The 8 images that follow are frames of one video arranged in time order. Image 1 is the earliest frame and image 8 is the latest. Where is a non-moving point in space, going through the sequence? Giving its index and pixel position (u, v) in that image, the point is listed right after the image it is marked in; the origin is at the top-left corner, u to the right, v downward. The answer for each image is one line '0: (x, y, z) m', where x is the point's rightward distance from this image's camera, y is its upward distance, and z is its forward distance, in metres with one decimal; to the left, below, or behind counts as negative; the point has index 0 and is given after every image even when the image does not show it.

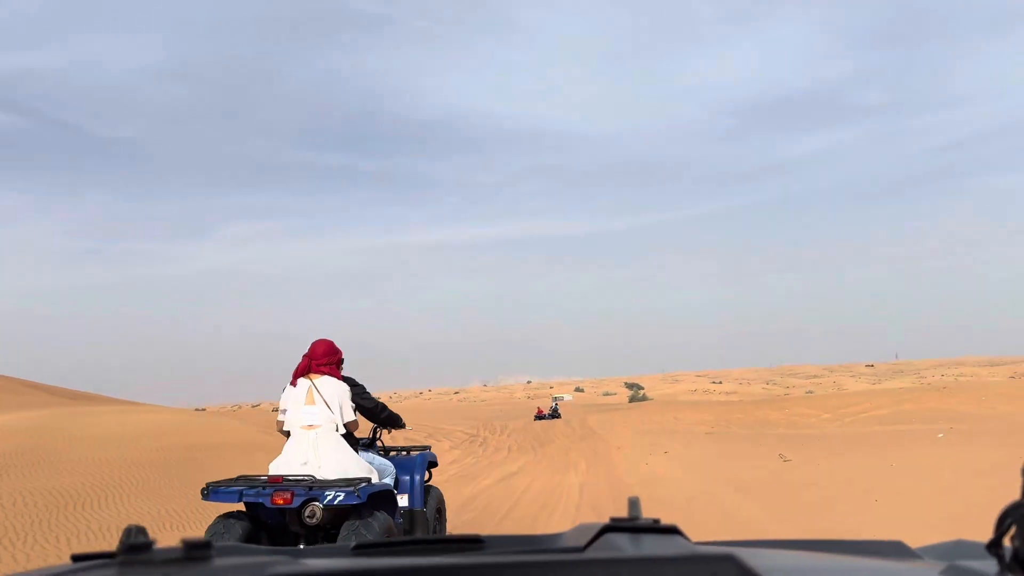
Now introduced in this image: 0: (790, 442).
0: (+6.4, -3.5, +19.9) m
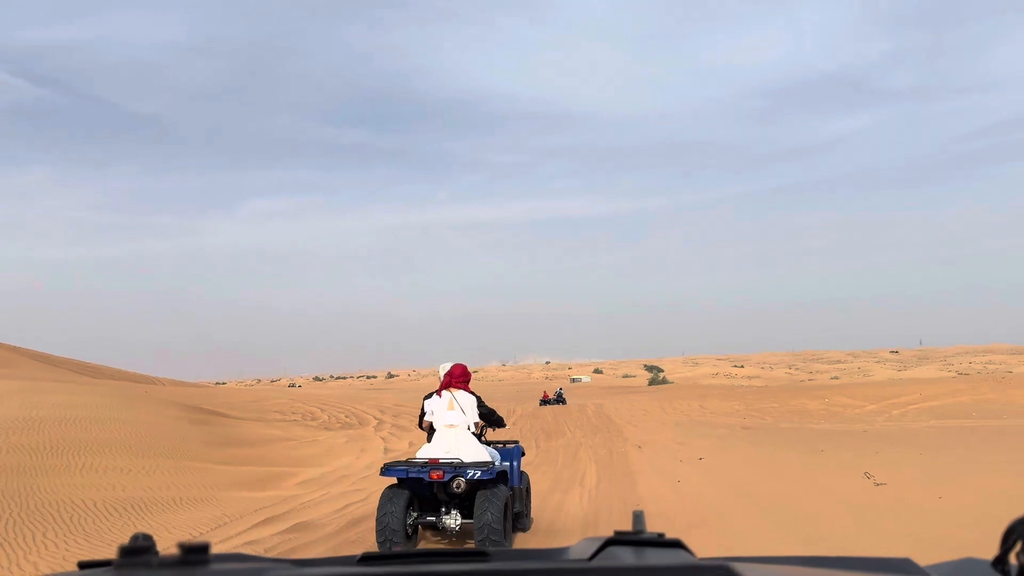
0: (+6.6, -3.1, +17.9) m
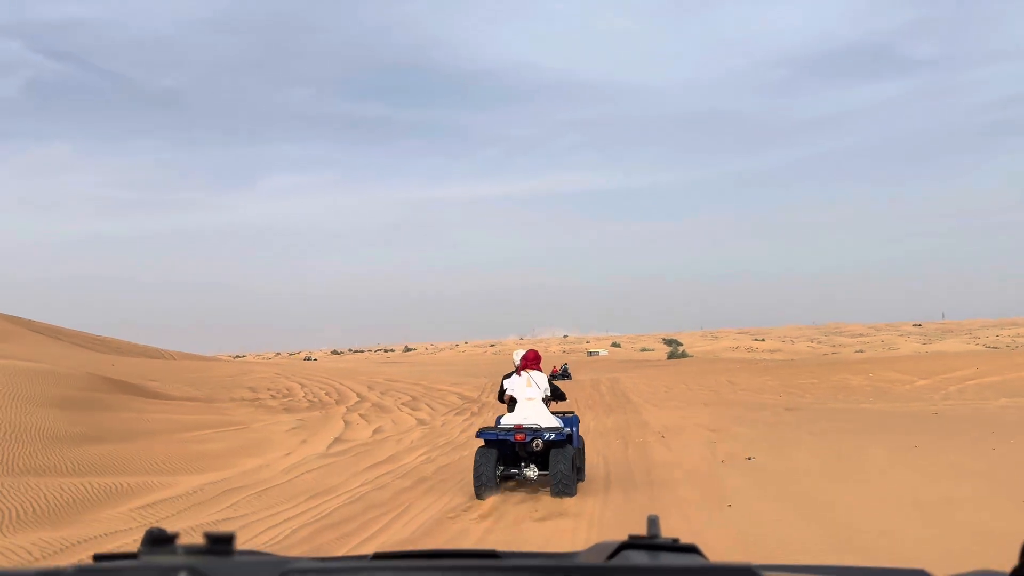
0: (+6.7, -2.3, +16.0) m
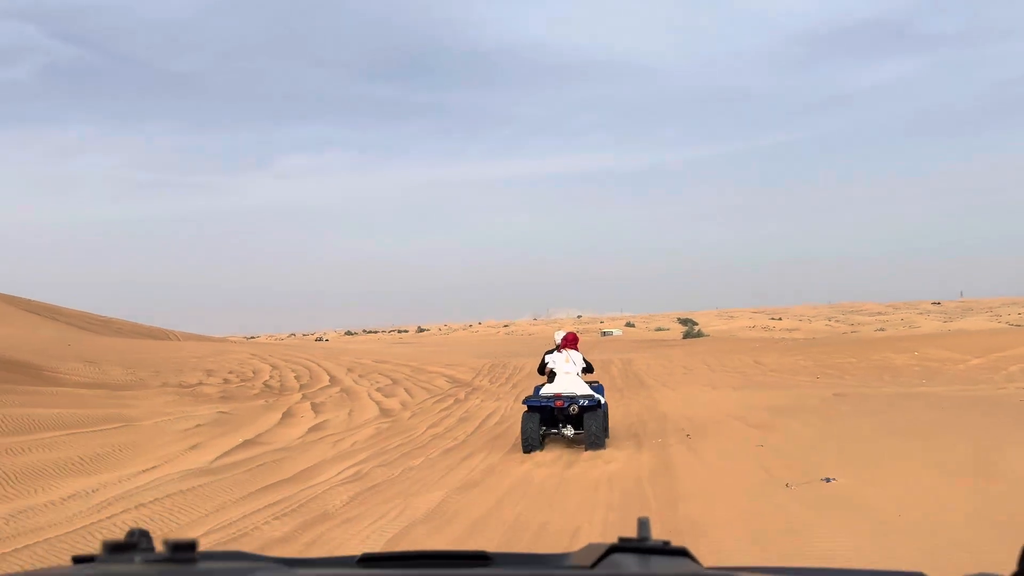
0: (+6.7, -1.8, +14.3) m
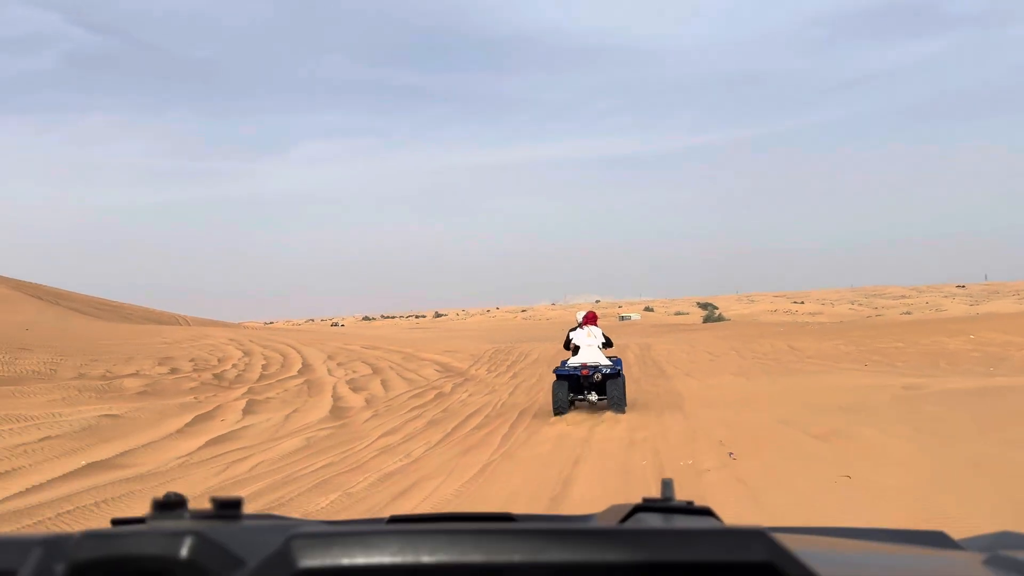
0: (+6.8, -1.5, +12.7) m
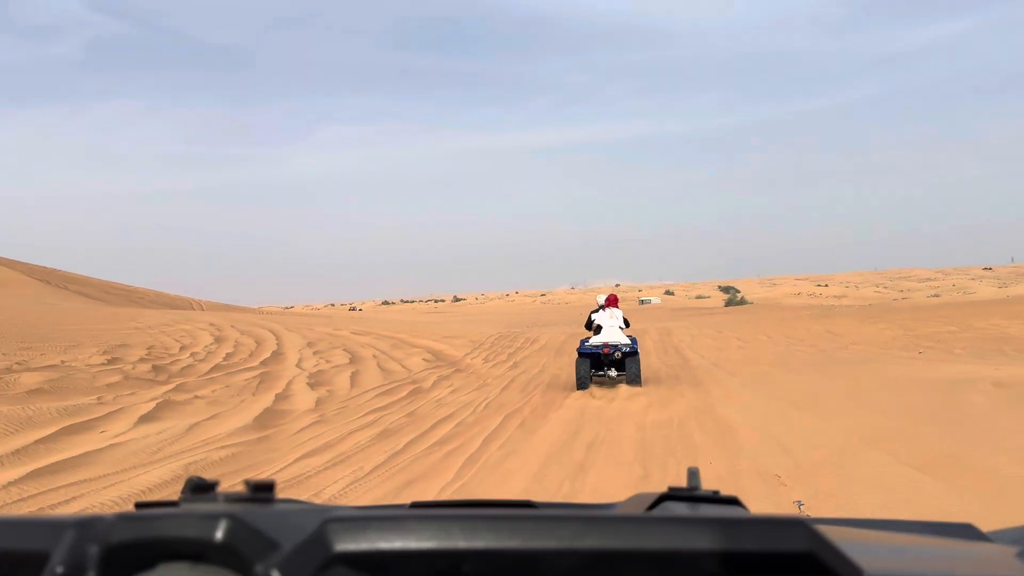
0: (+6.9, -1.2, +11.3) m
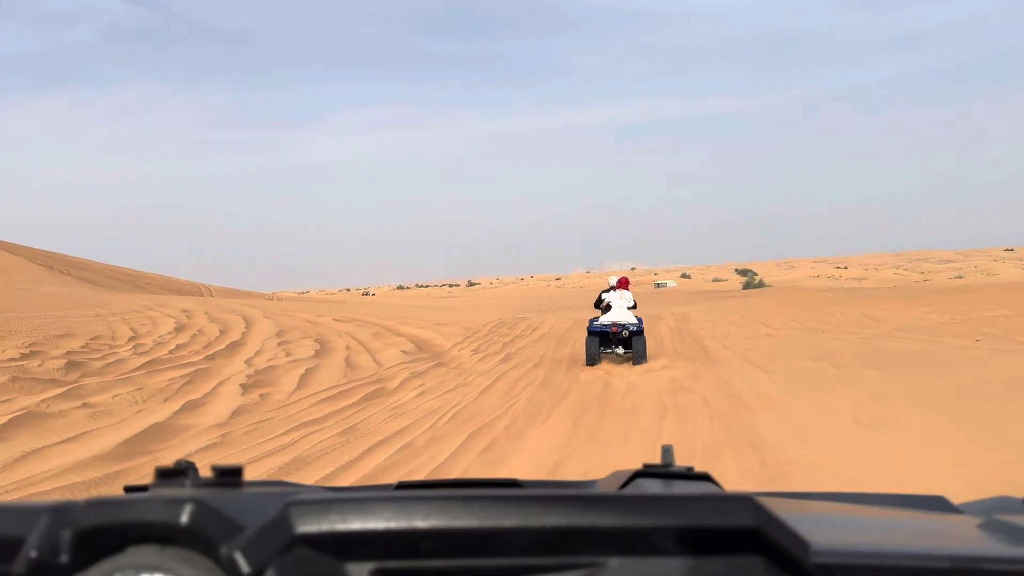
0: (+6.8, -0.9, +10.0) m
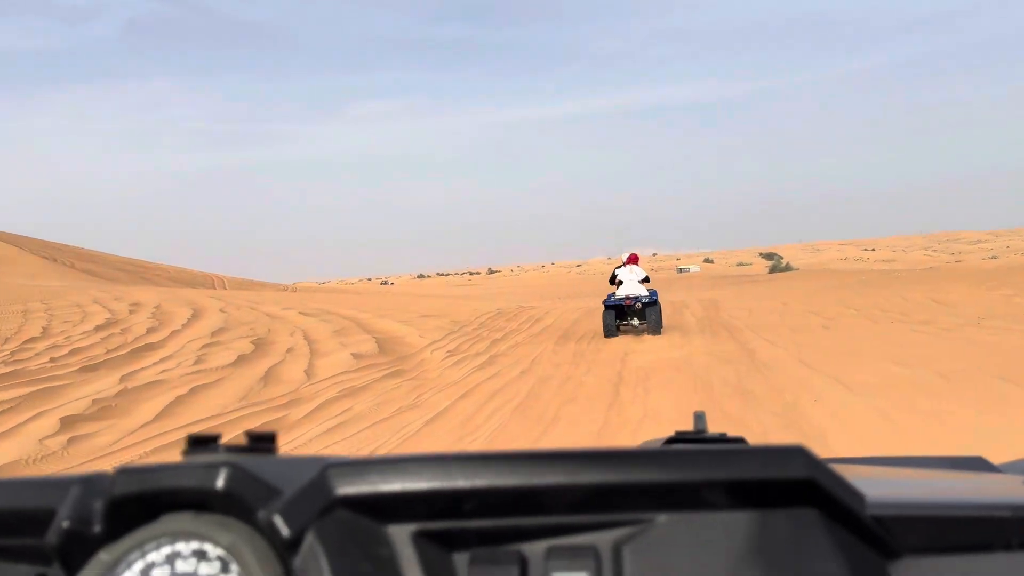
0: (+6.8, -0.7, +8.3) m
